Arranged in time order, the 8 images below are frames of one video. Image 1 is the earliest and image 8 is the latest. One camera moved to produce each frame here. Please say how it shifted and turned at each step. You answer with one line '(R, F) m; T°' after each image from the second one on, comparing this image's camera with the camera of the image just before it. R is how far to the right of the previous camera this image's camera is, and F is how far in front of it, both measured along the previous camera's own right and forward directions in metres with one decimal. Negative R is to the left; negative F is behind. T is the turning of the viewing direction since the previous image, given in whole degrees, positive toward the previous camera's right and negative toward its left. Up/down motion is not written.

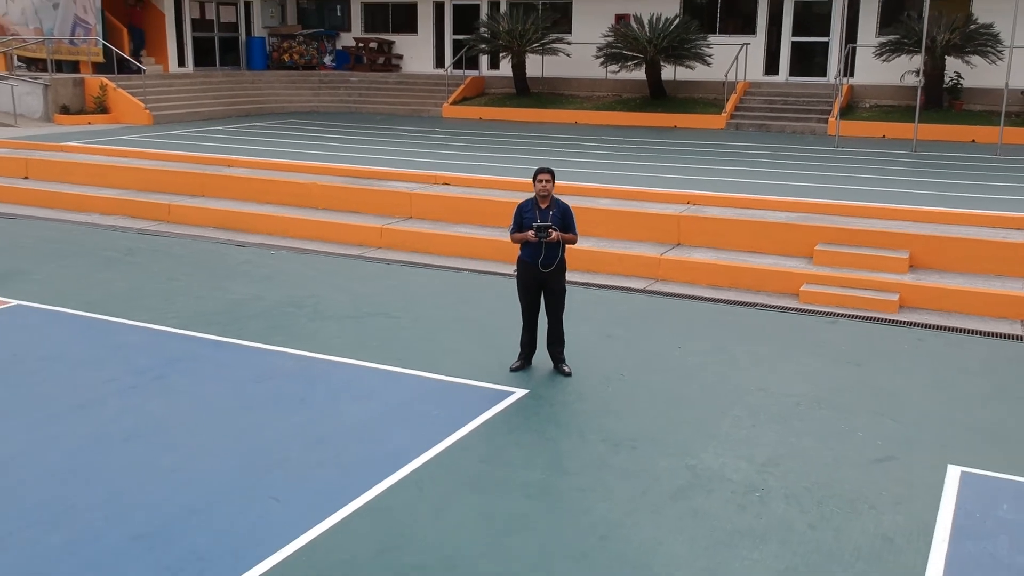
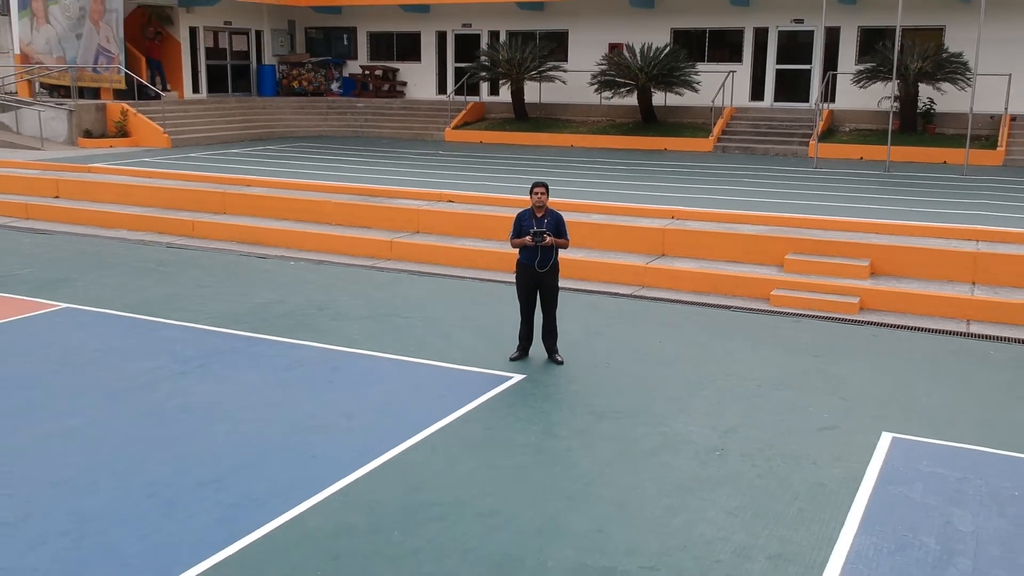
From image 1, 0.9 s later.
(0.0, -0.9) m; 0°
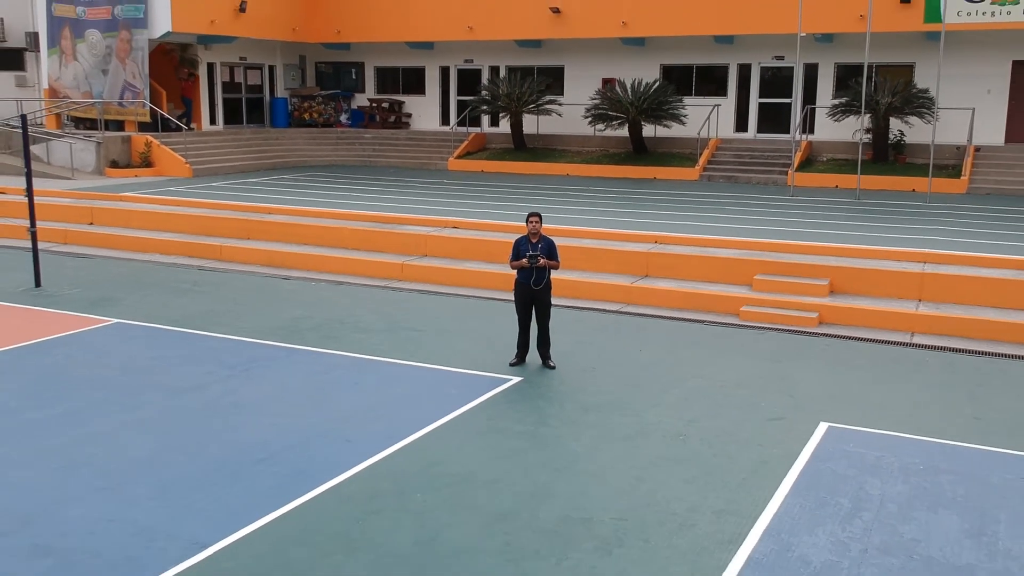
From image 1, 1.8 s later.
(0.0, -1.2) m; 0°
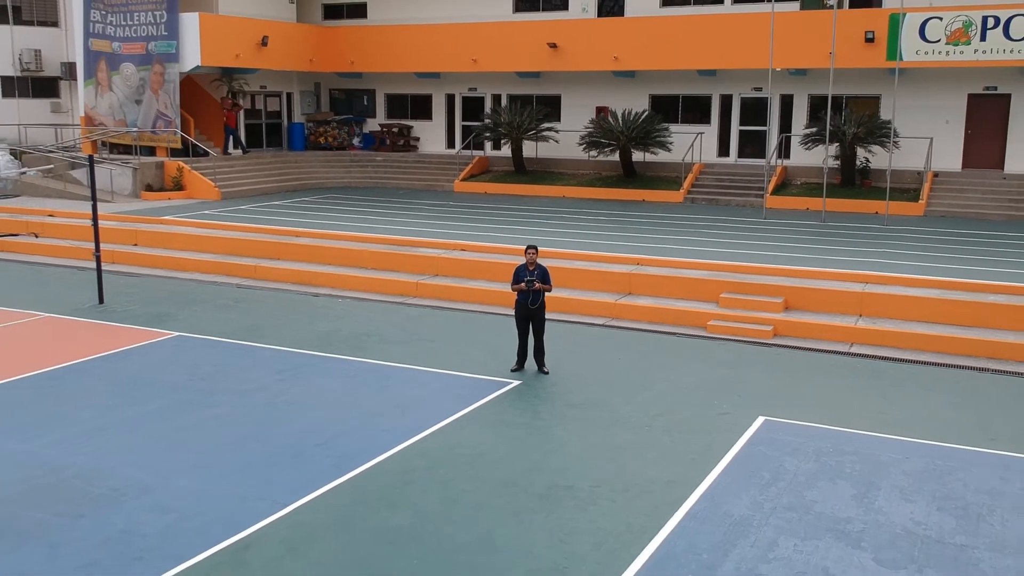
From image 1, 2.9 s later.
(0.0, -1.8) m; 0°
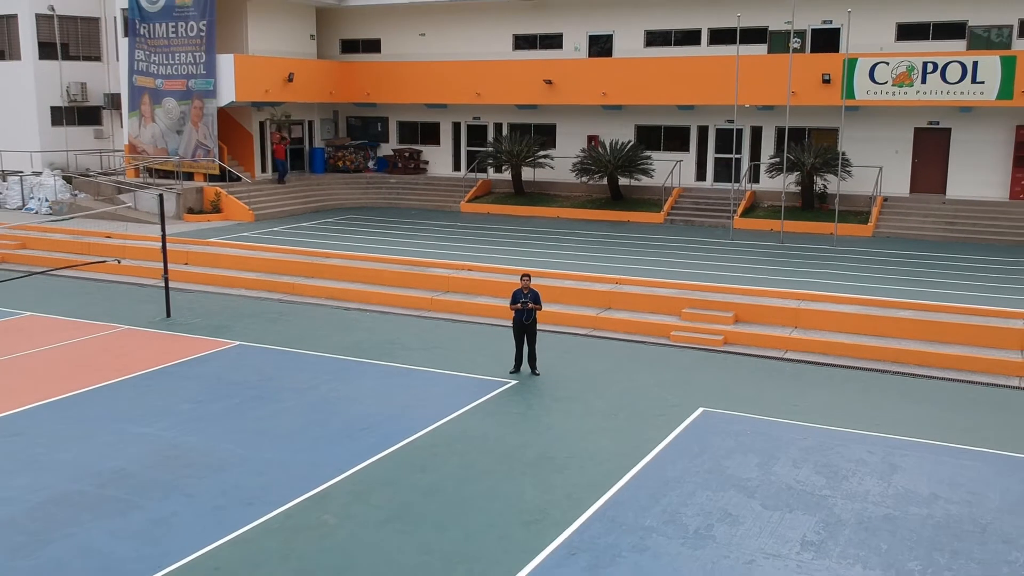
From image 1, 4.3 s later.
(0.0, -2.7) m; 0°
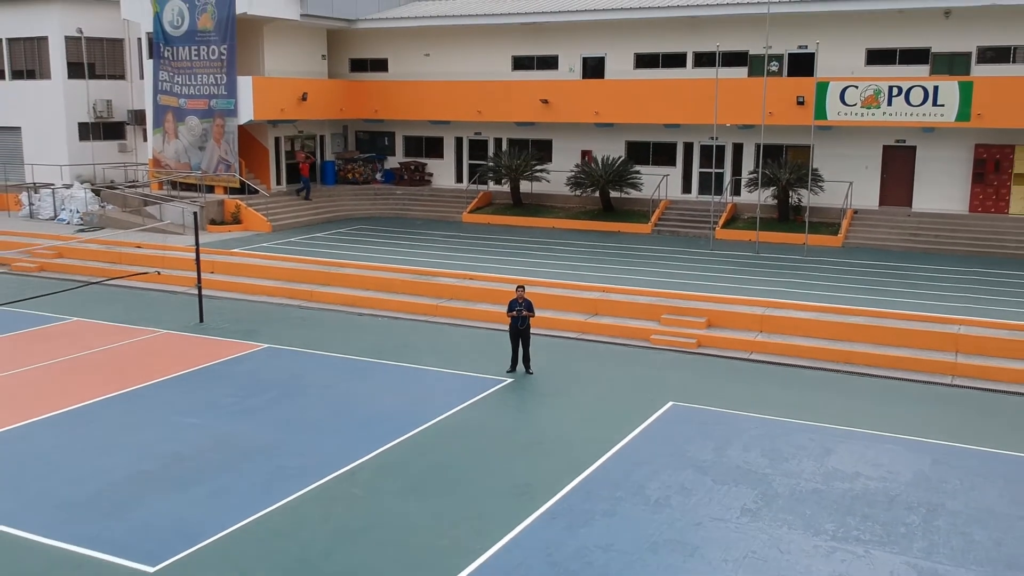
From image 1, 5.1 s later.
(+0.1, -1.9) m; 0°
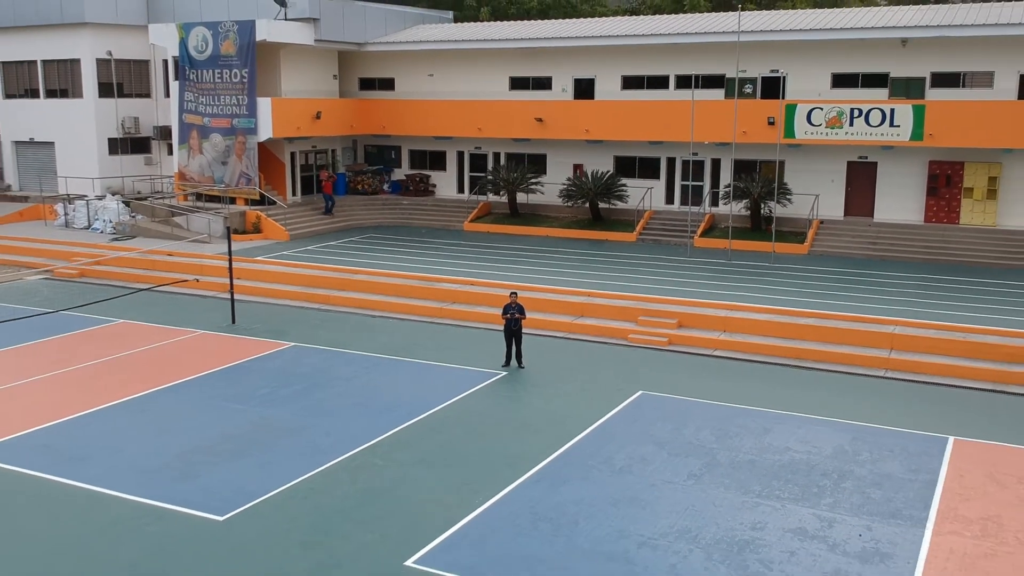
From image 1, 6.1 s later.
(+0.1, -2.4) m; 0°
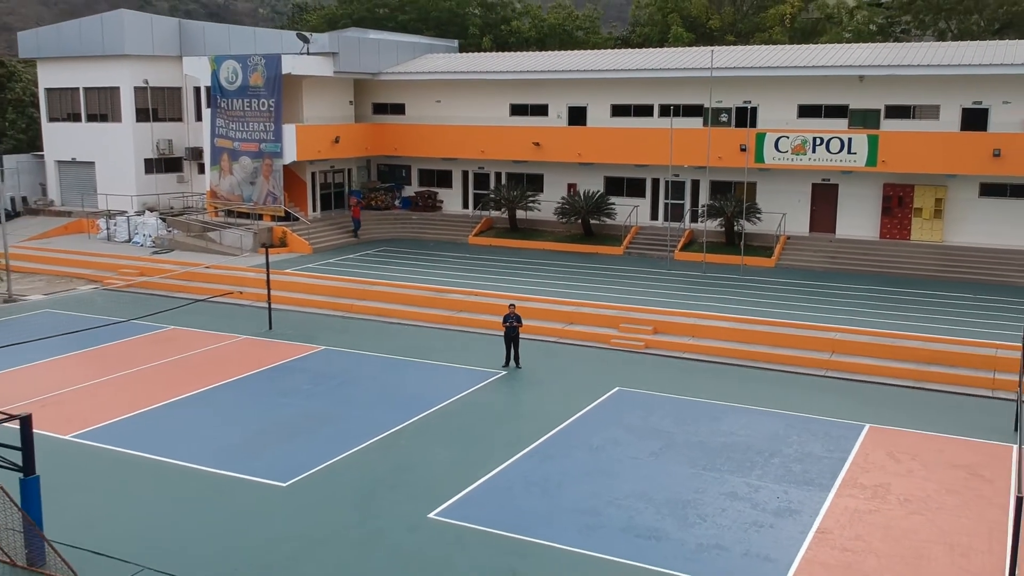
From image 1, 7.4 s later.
(+0.1, -3.2) m; 0°
